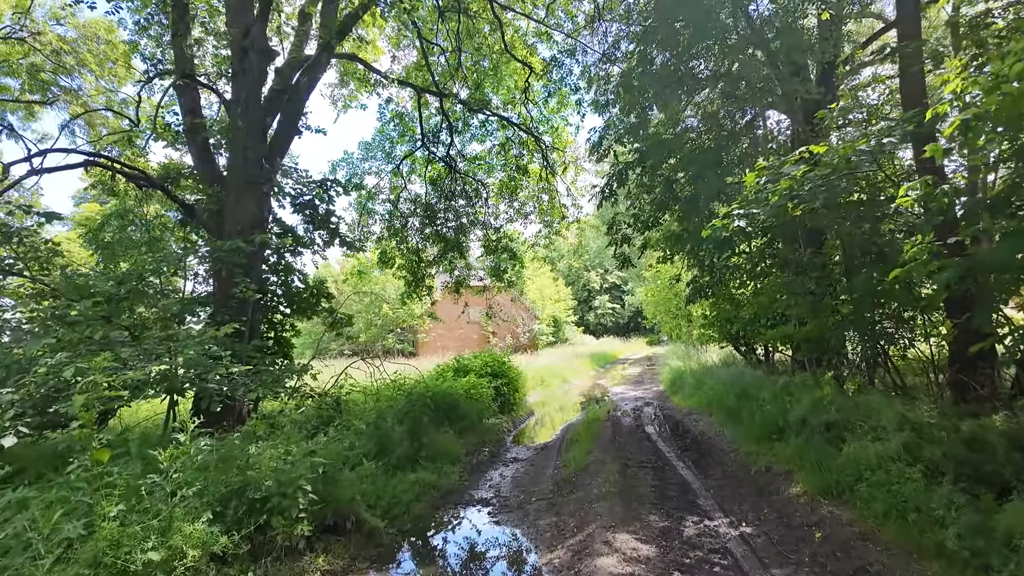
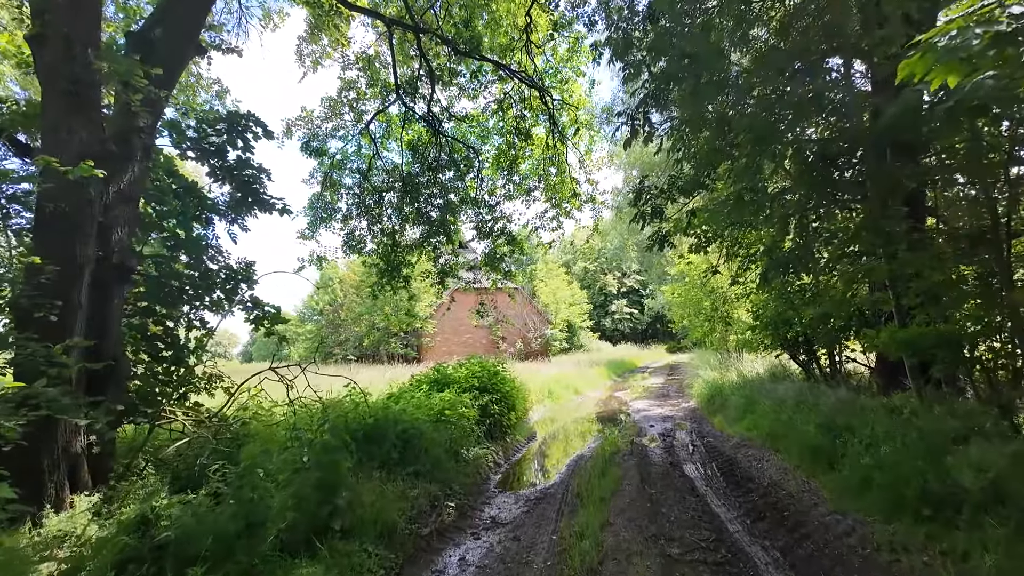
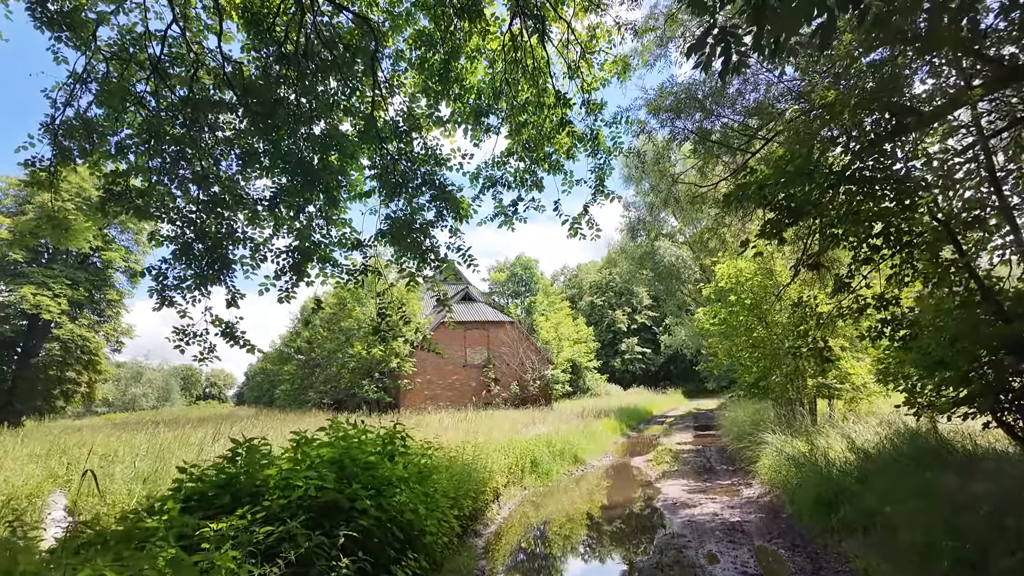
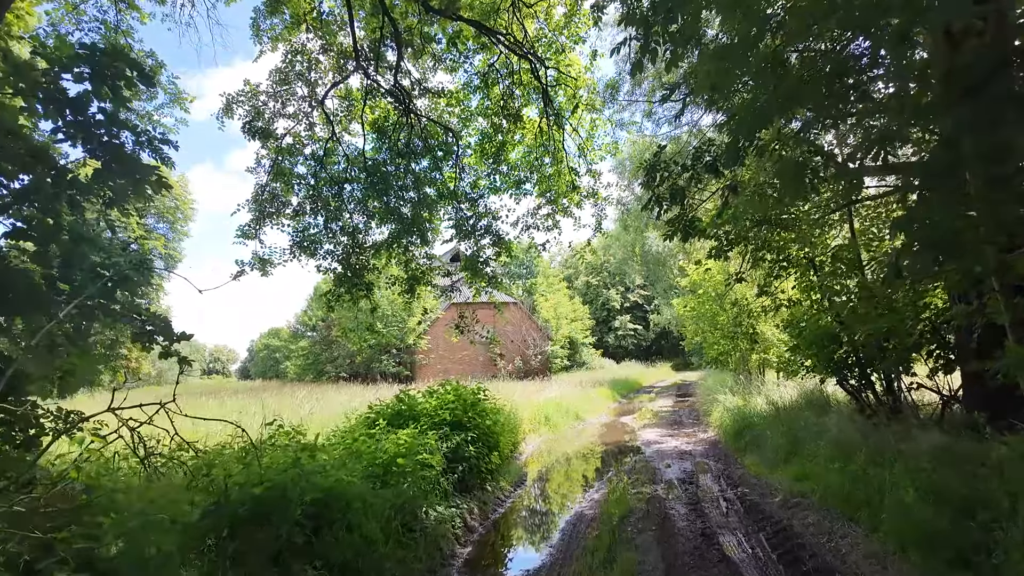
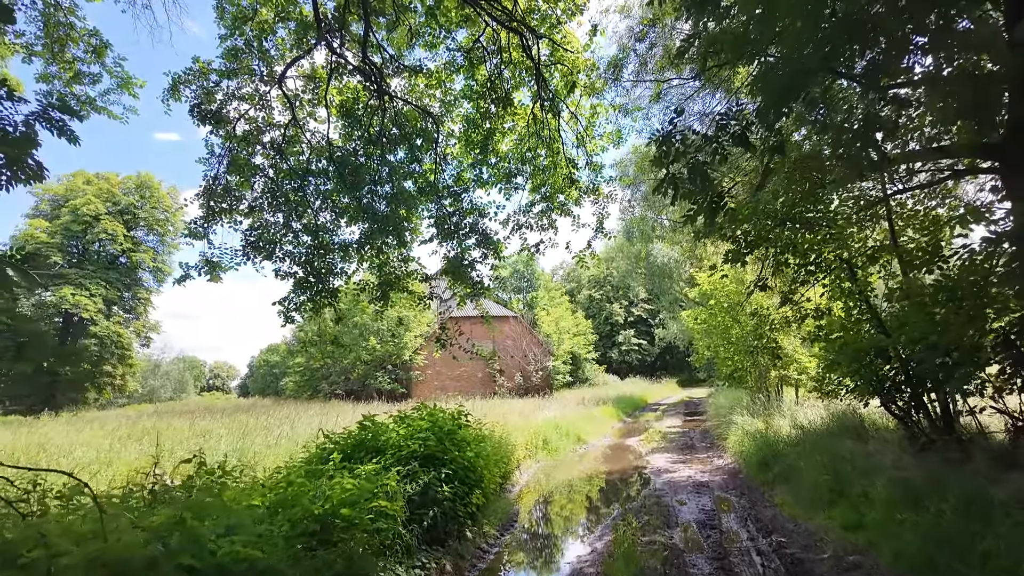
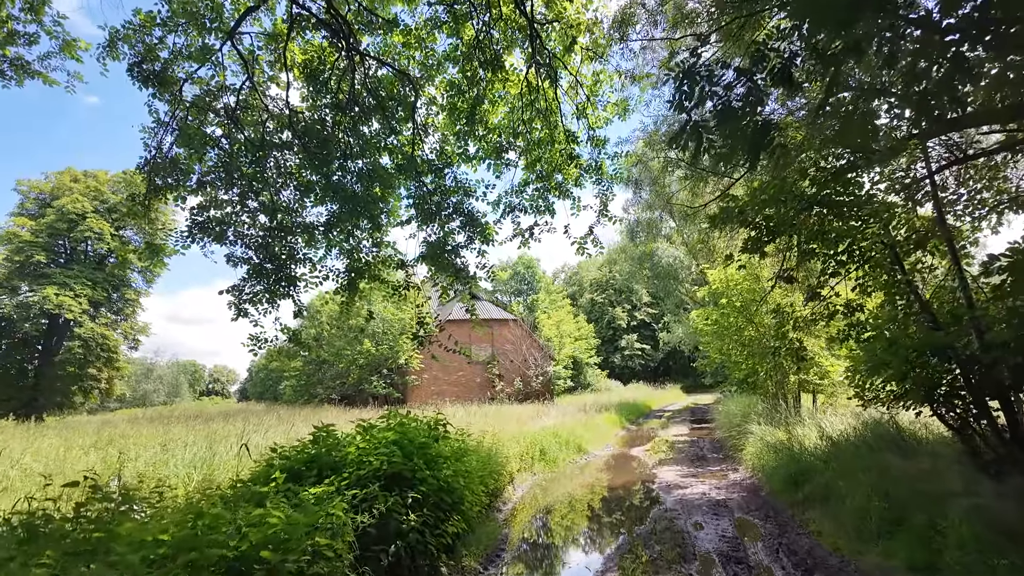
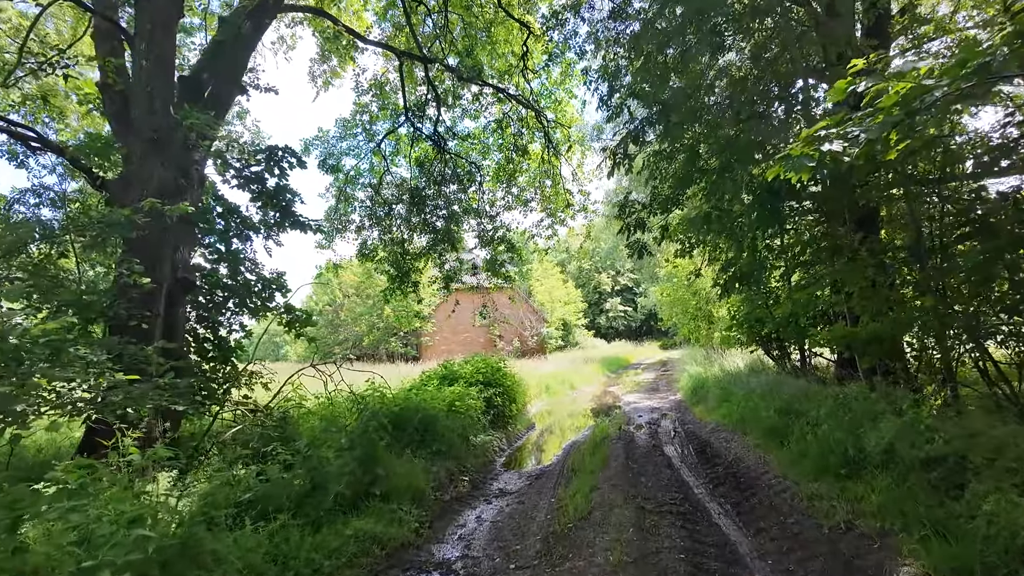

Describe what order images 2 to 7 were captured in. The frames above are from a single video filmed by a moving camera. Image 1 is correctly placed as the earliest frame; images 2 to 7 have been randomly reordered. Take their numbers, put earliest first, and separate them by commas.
7, 2, 4, 5, 6, 3
